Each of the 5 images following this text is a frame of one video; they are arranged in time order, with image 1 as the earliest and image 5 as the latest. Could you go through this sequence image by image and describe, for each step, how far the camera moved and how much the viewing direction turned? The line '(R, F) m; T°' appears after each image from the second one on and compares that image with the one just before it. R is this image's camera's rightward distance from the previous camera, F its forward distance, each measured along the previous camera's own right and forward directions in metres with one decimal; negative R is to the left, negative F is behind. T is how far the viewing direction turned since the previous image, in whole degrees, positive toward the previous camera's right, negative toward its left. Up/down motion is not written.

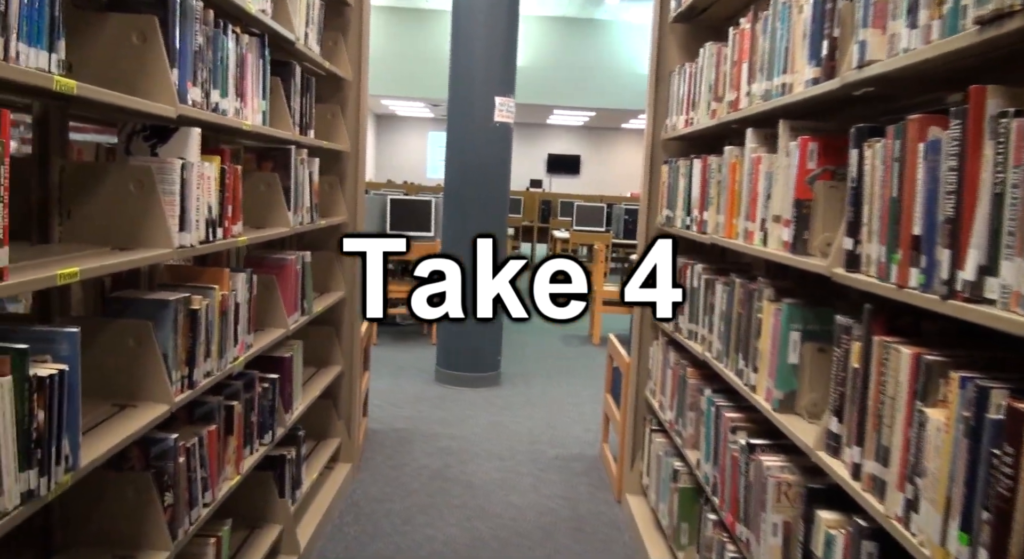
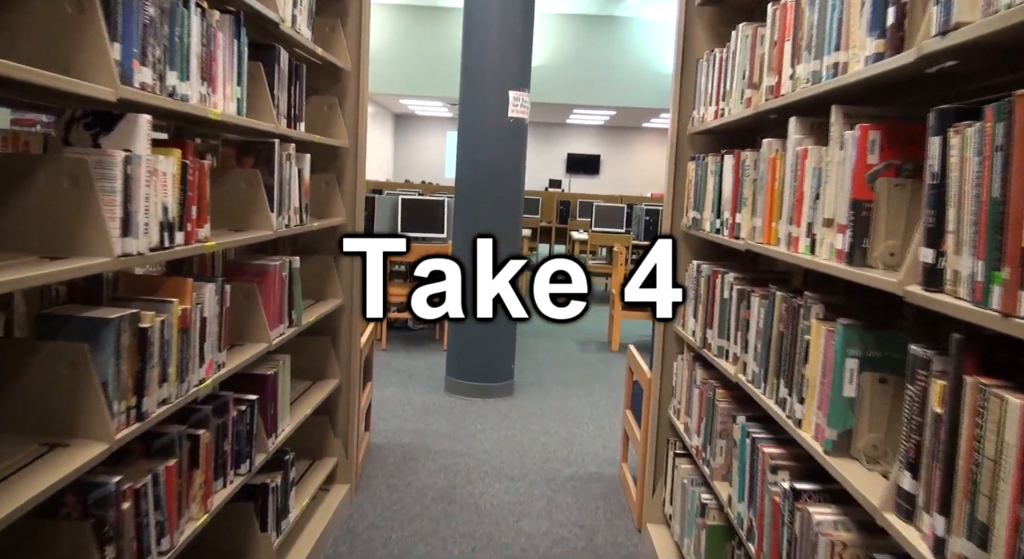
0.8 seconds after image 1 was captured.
(0.0, +0.2) m; -2°
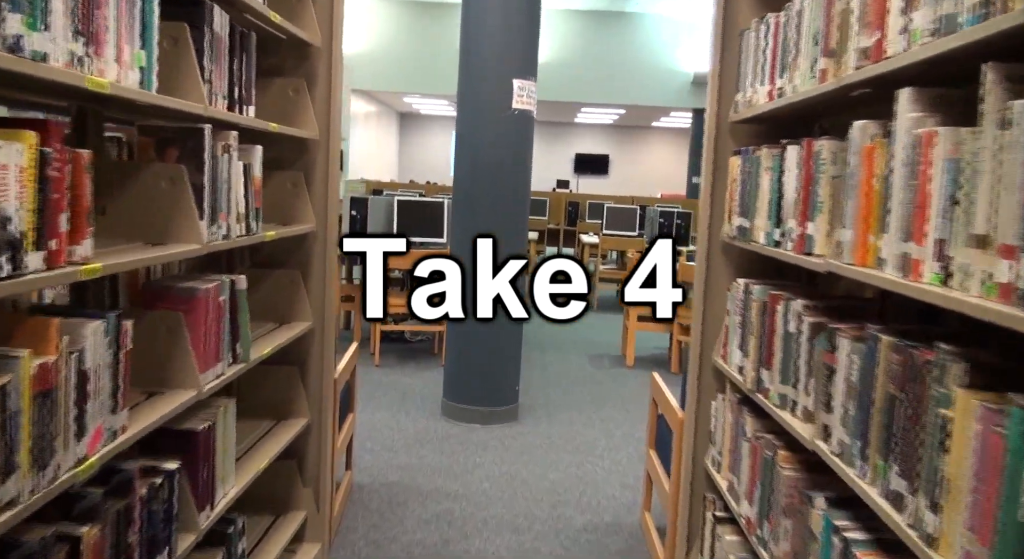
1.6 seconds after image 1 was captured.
(0.0, +0.4) m; -1°
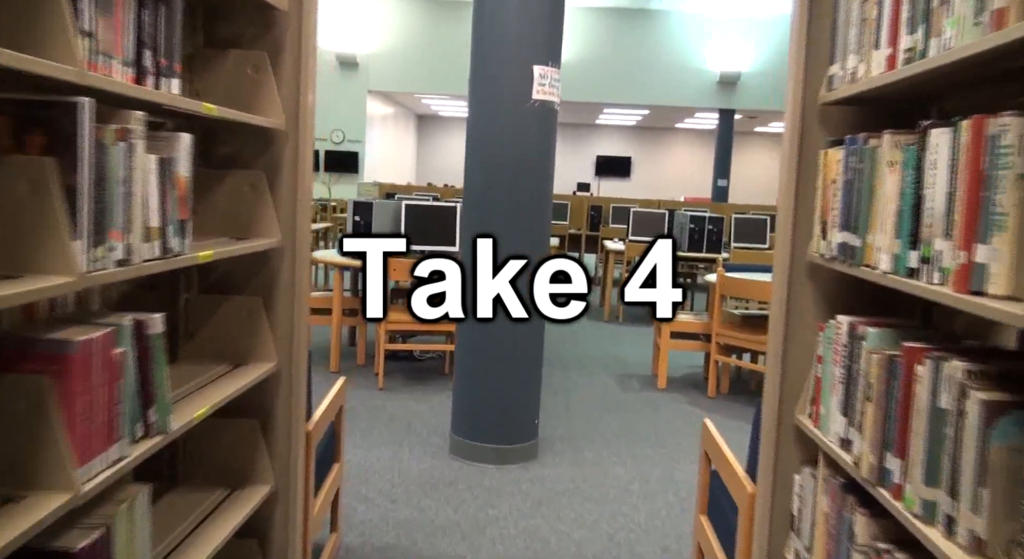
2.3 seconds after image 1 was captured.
(0.0, +0.5) m; -2°
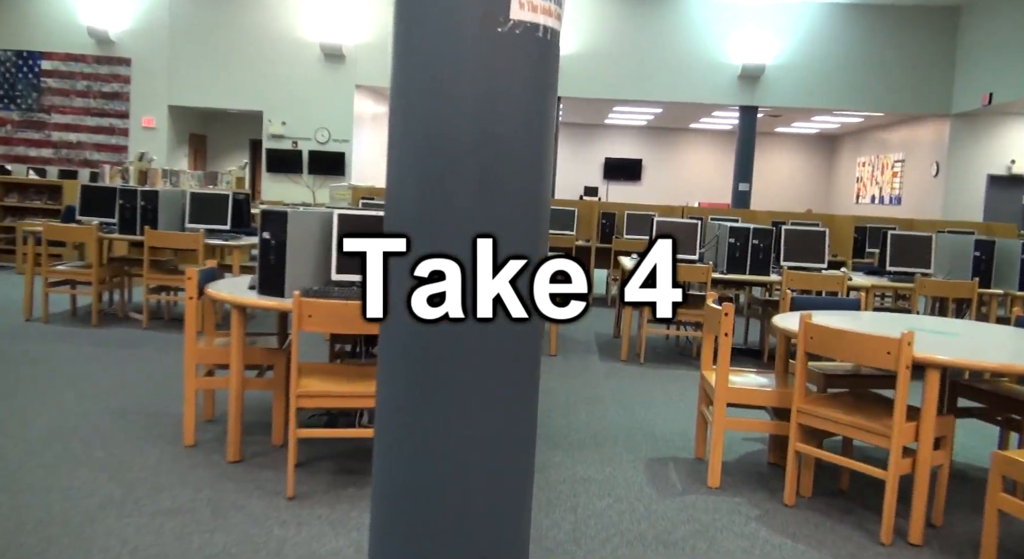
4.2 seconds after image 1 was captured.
(+0.1, +1.4) m; 0°
